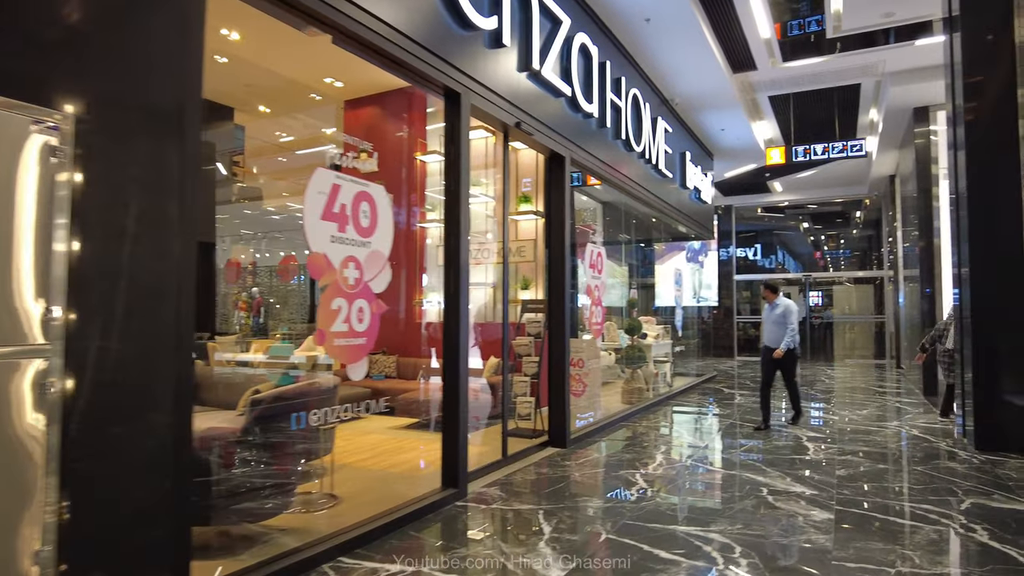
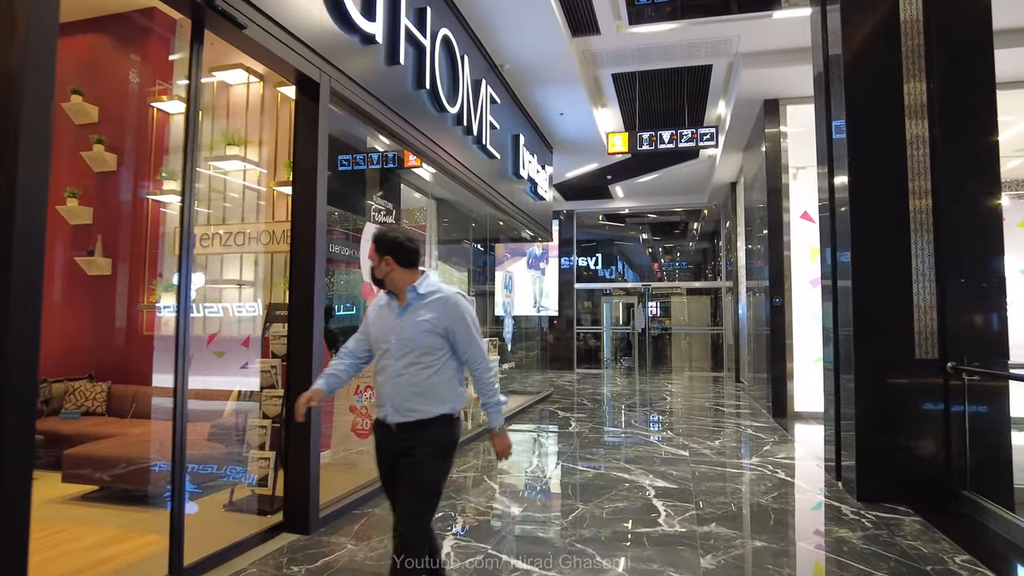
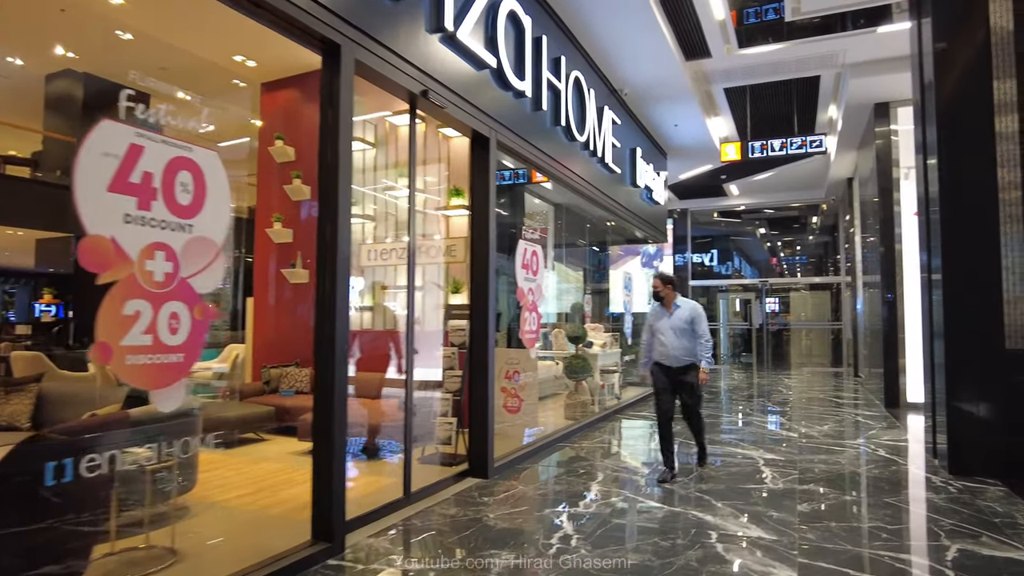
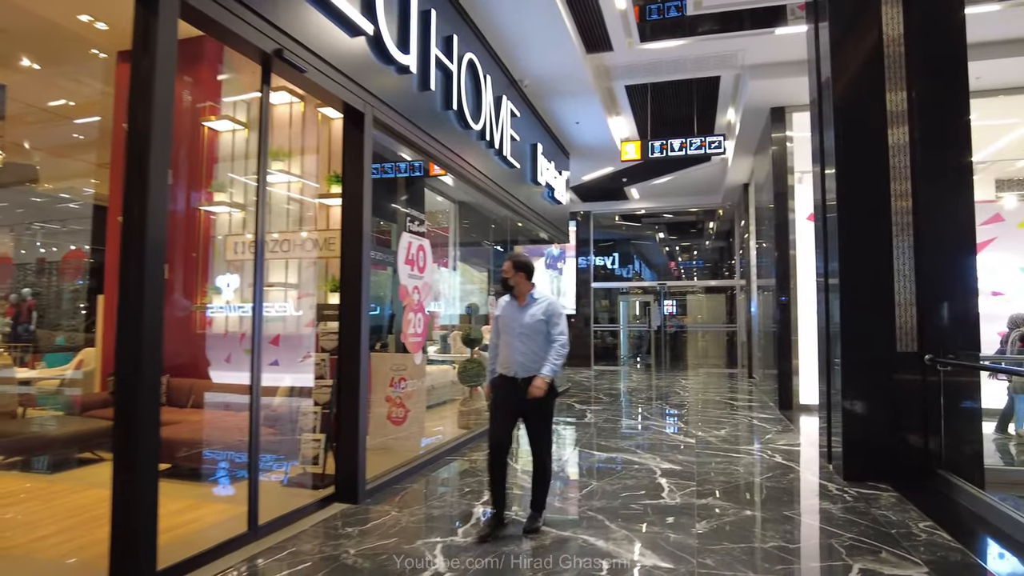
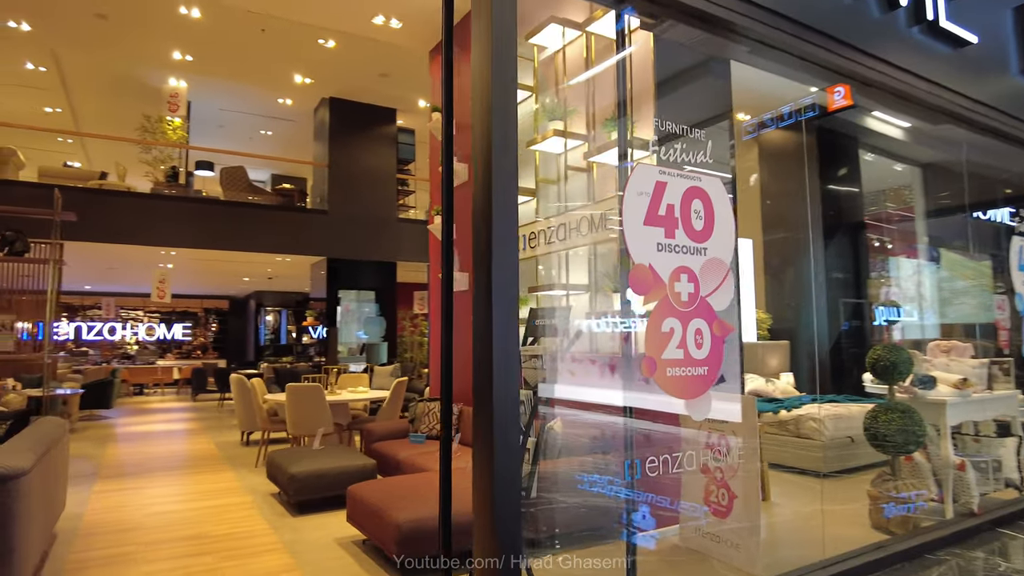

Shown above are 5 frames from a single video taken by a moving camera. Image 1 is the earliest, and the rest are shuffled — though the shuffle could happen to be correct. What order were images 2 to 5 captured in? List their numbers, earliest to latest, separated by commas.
3, 4, 2, 5
